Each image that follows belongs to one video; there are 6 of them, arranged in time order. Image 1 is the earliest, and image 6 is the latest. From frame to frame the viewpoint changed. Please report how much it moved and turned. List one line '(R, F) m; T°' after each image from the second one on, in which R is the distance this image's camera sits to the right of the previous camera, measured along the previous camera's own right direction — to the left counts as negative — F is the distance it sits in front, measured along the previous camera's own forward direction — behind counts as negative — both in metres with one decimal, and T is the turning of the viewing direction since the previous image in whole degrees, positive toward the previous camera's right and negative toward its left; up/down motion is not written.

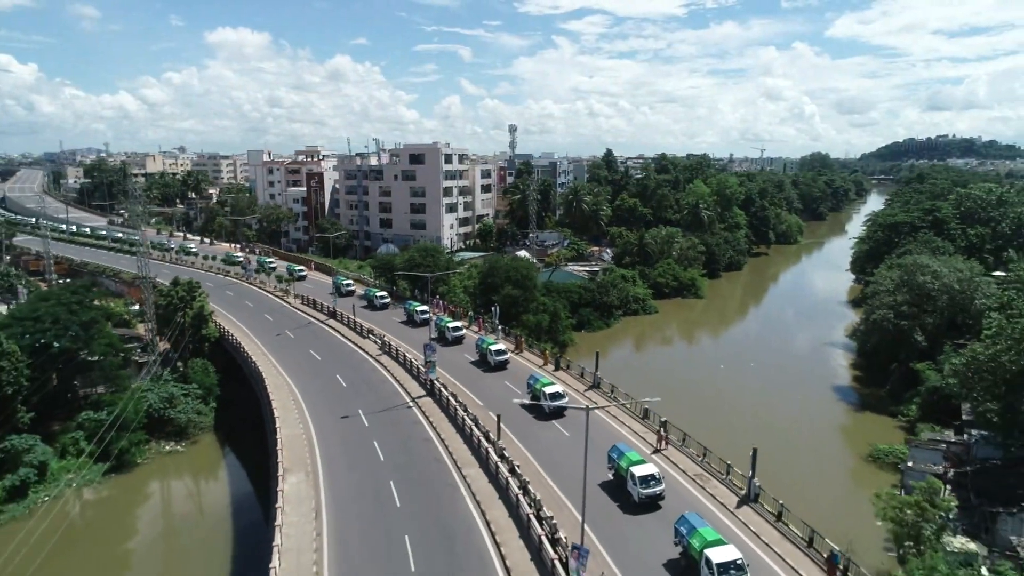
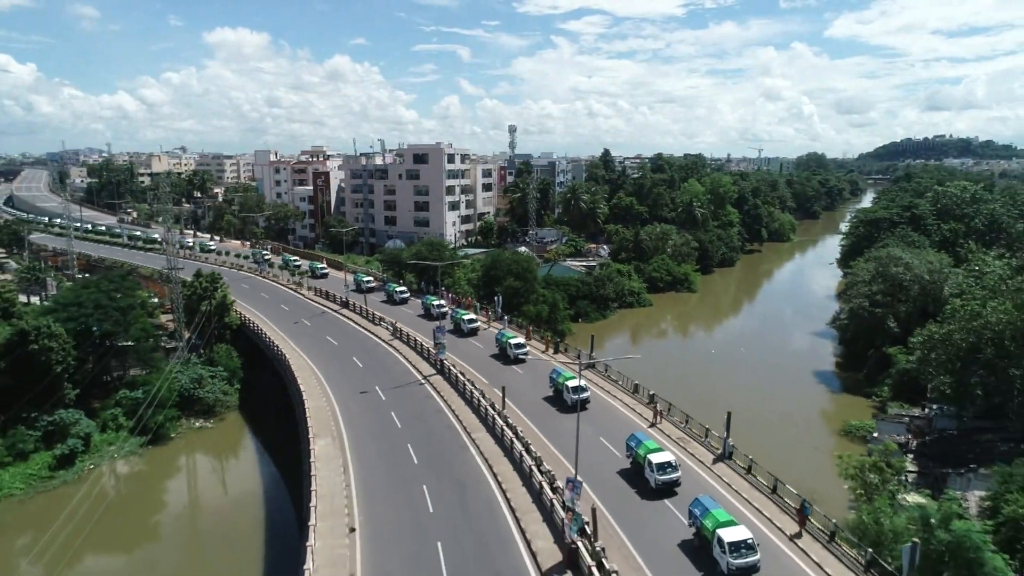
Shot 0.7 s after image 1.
(-0.2, -3.9) m; 0°
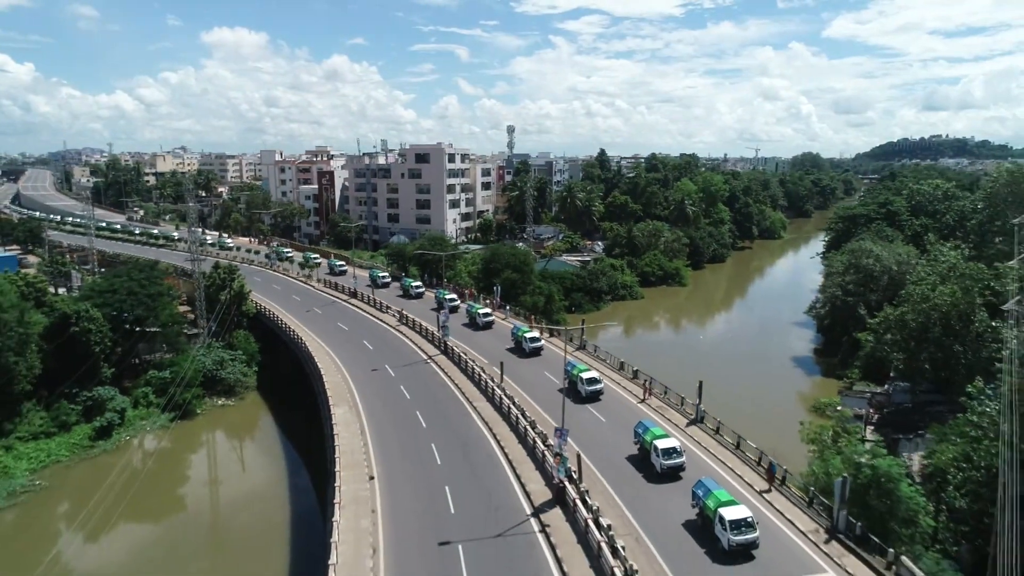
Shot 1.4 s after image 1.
(0.0, -4.3) m; 0°
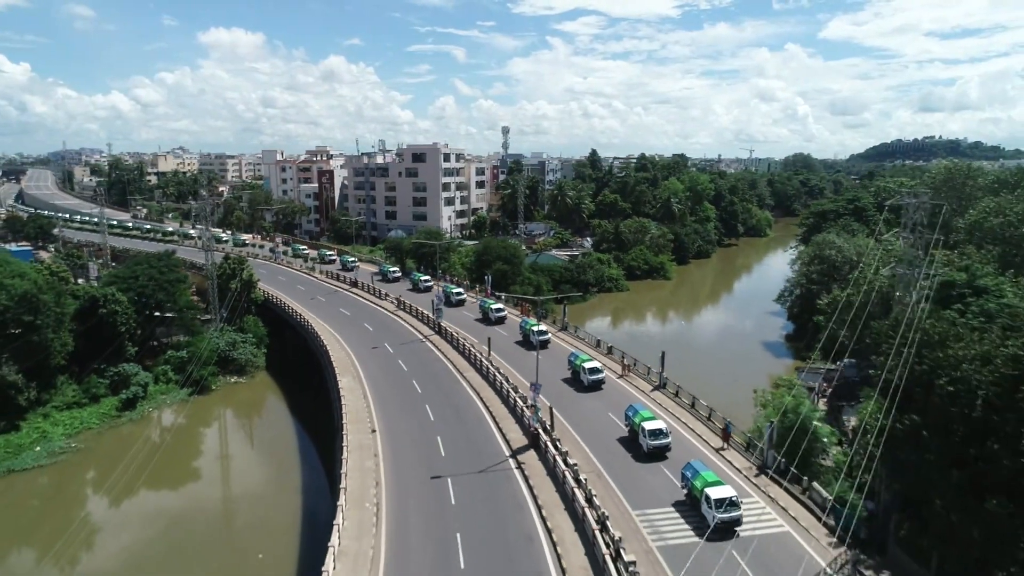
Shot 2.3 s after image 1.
(+0.7, -4.9) m; 0°
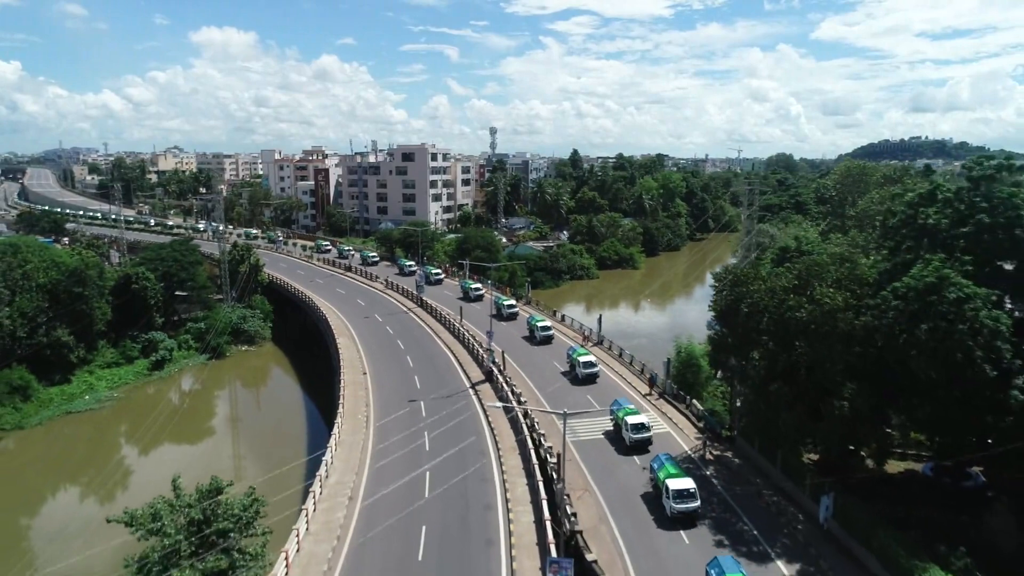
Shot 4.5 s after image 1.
(+2.1, -9.5) m; +1°
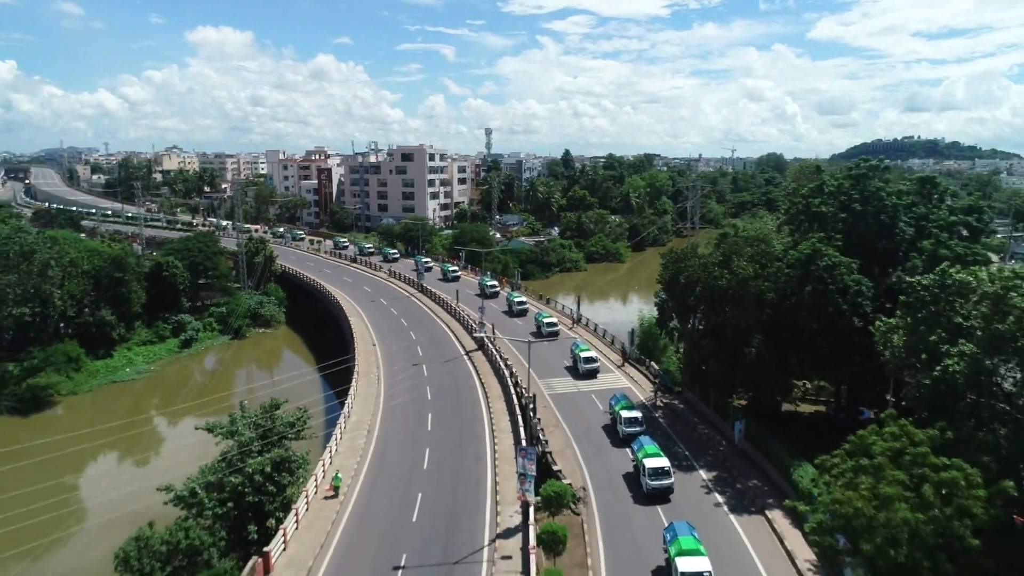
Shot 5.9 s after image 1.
(+0.6, -7.4) m; 0°
